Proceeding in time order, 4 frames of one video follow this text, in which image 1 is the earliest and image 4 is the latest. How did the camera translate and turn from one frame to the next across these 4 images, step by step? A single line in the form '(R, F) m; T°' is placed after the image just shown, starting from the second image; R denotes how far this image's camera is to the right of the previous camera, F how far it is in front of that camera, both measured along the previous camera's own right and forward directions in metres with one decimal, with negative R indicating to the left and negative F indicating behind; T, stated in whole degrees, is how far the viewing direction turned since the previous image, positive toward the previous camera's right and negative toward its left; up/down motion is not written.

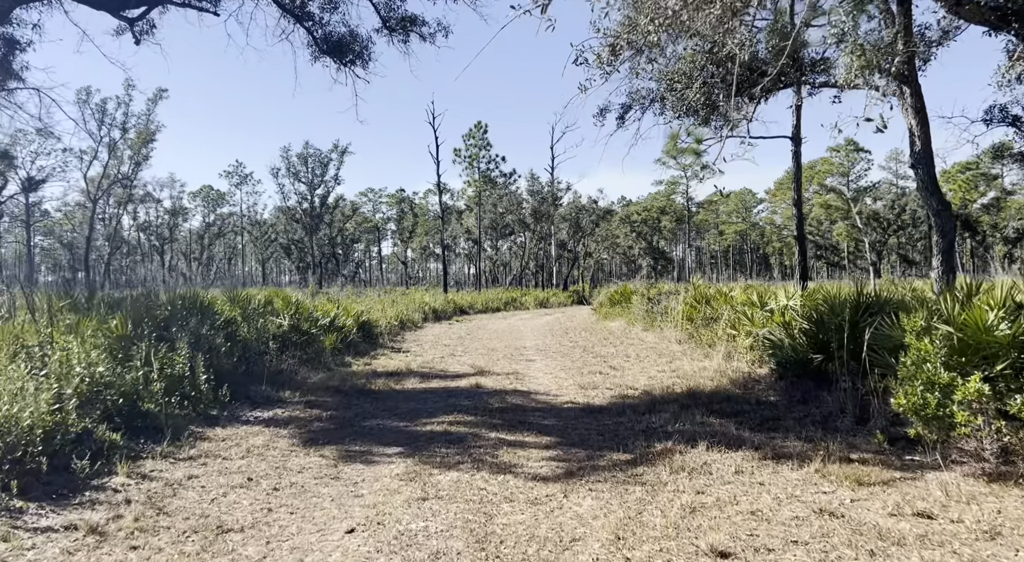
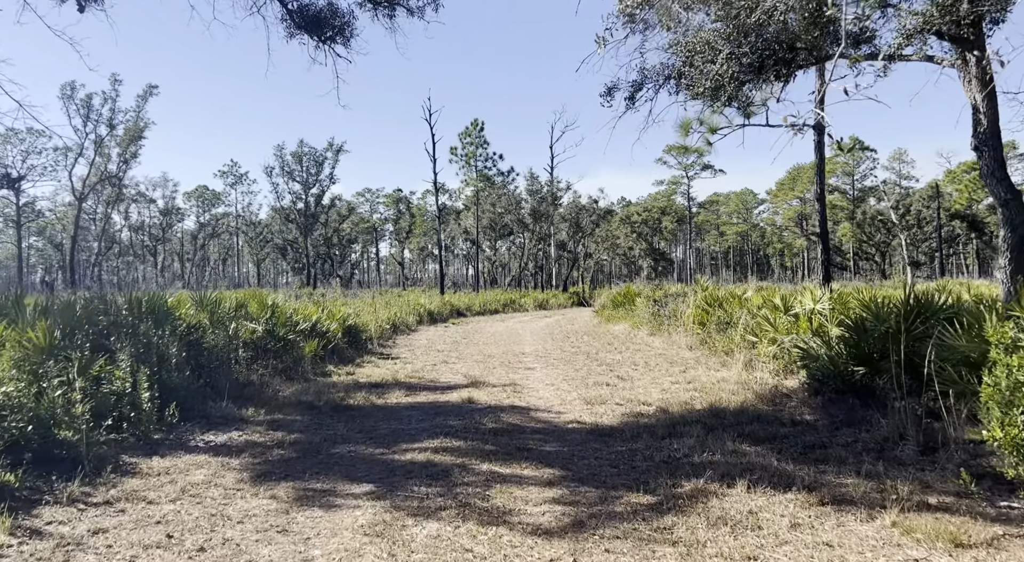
(0.0, +1.1) m; 0°
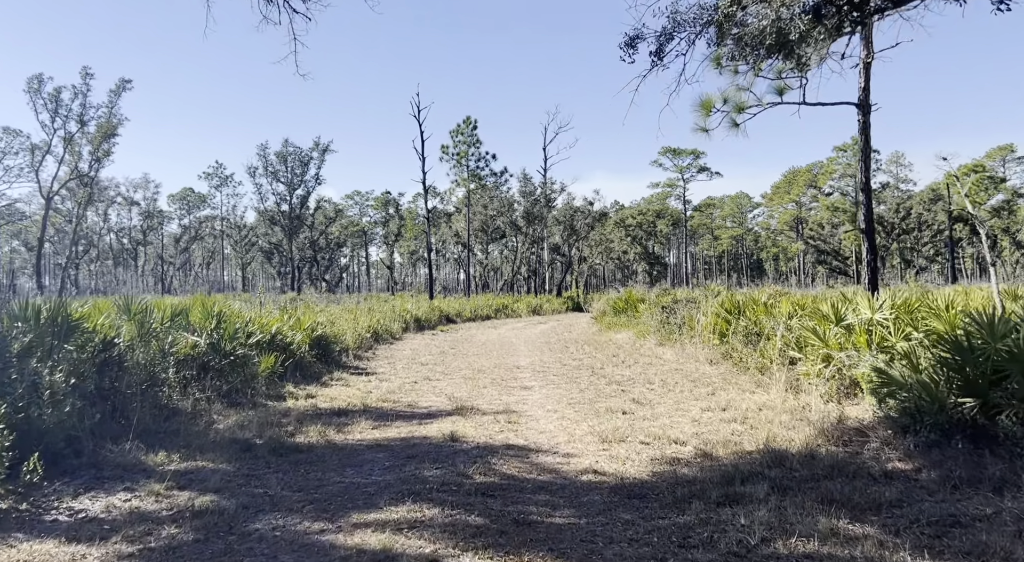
(0.0, +1.8) m; +1°
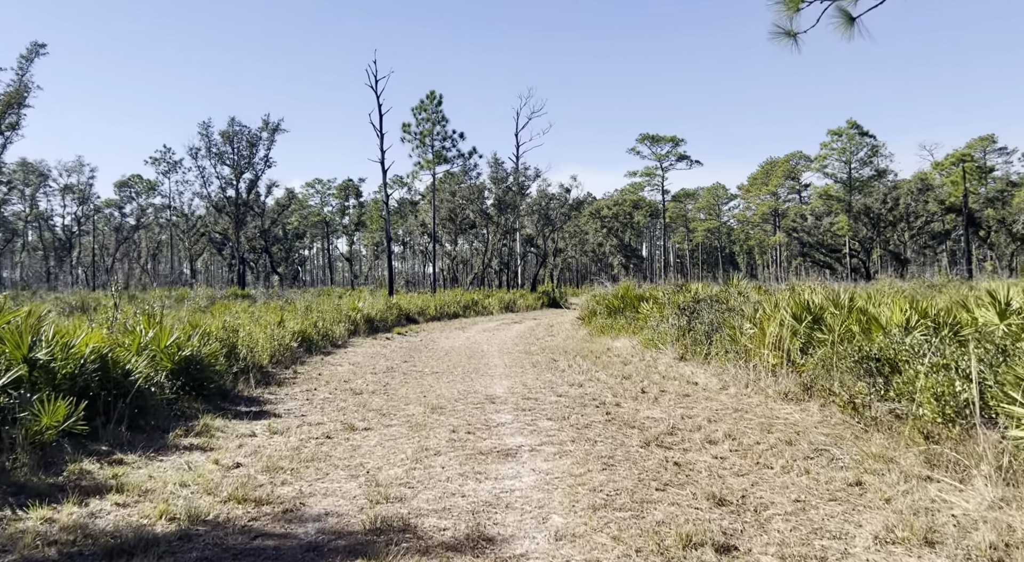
(0.0, +4.3) m; +2°
